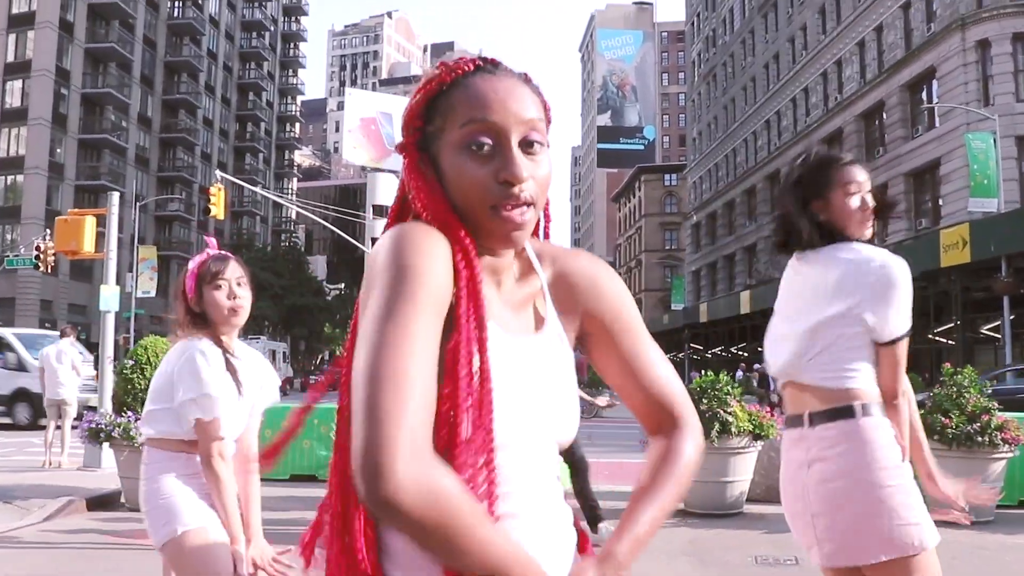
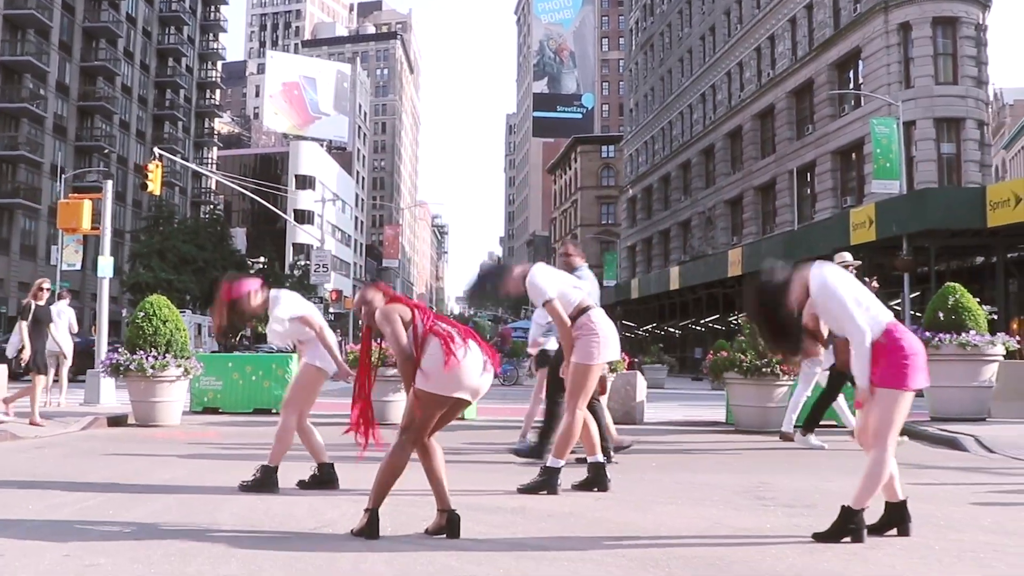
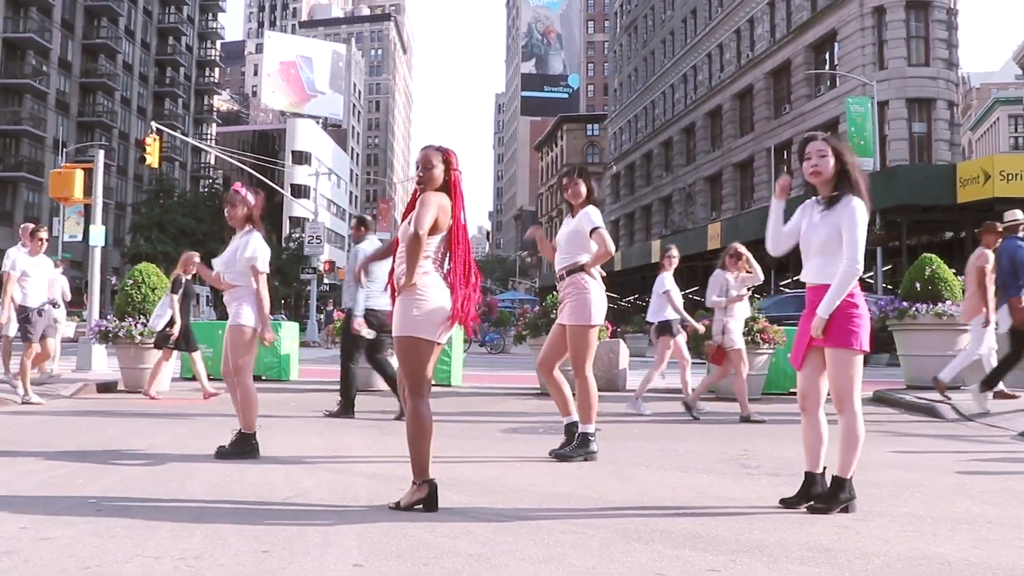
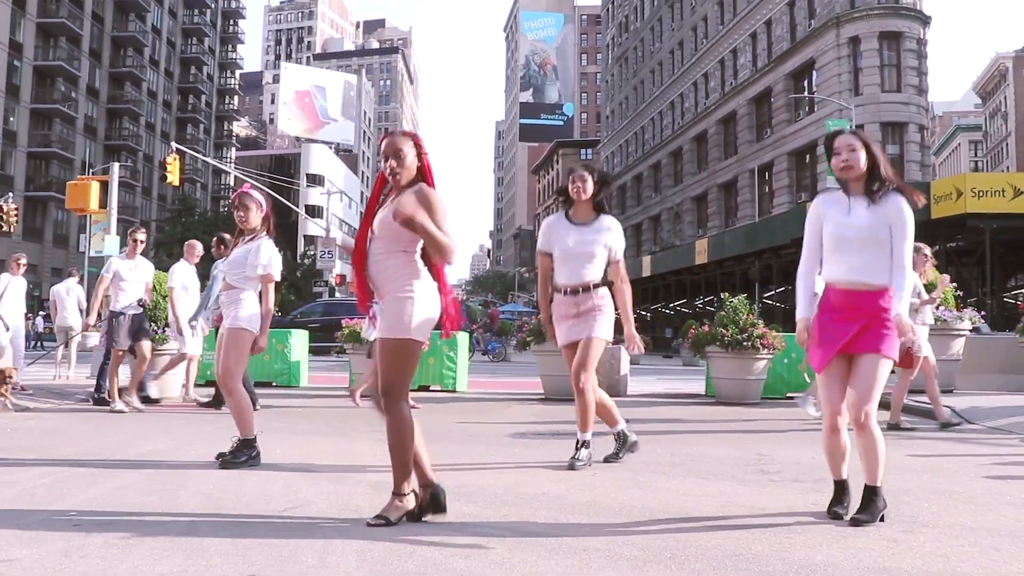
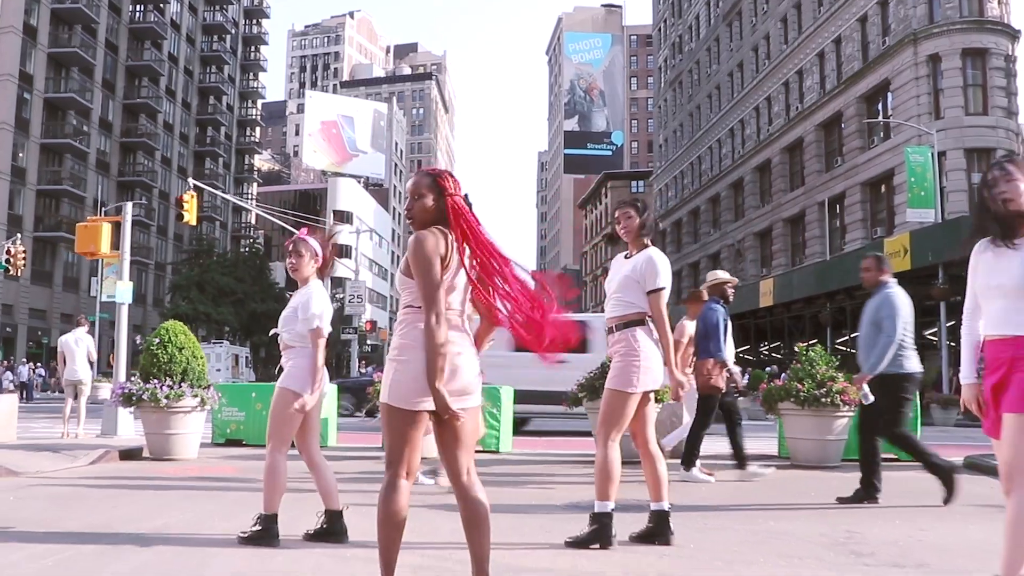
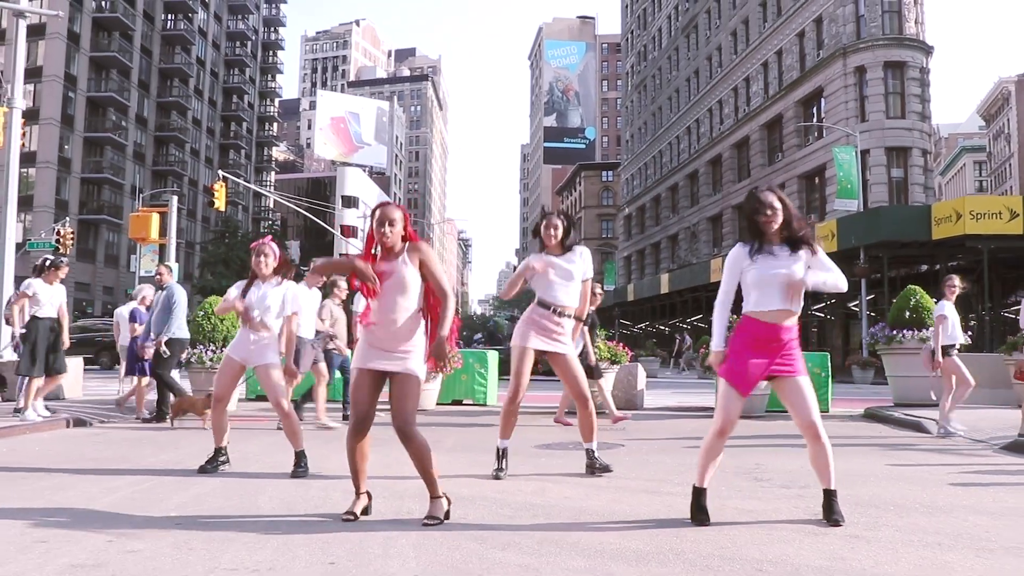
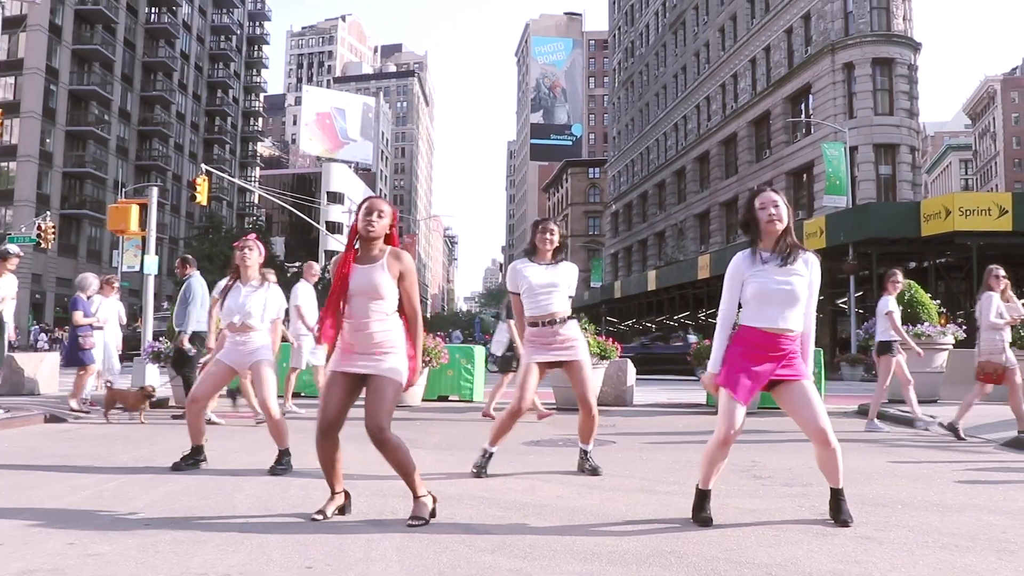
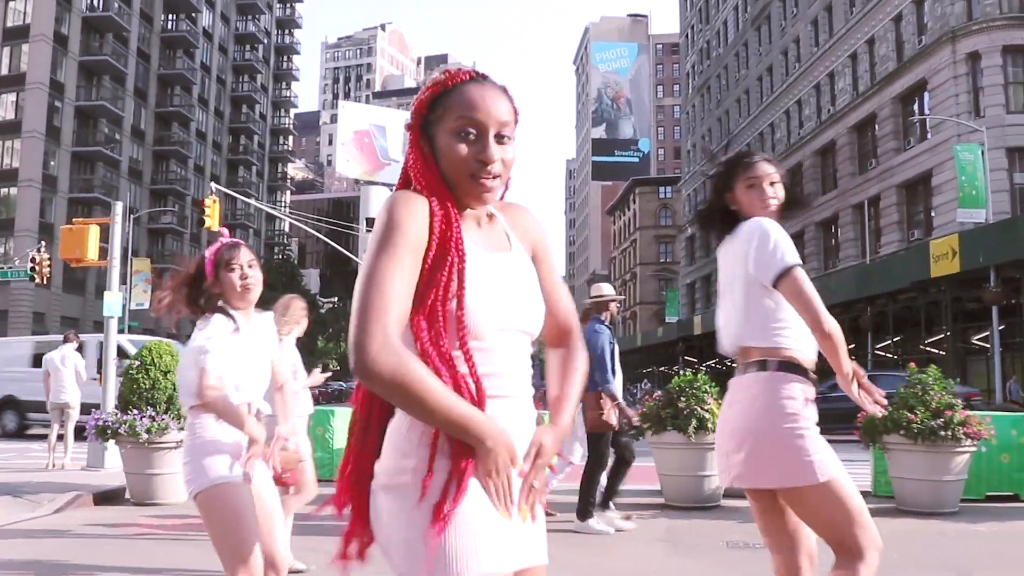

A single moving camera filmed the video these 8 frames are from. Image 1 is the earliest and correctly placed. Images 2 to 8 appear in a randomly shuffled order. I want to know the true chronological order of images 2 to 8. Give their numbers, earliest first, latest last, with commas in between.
8, 5, 2, 3, 4, 7, 6
